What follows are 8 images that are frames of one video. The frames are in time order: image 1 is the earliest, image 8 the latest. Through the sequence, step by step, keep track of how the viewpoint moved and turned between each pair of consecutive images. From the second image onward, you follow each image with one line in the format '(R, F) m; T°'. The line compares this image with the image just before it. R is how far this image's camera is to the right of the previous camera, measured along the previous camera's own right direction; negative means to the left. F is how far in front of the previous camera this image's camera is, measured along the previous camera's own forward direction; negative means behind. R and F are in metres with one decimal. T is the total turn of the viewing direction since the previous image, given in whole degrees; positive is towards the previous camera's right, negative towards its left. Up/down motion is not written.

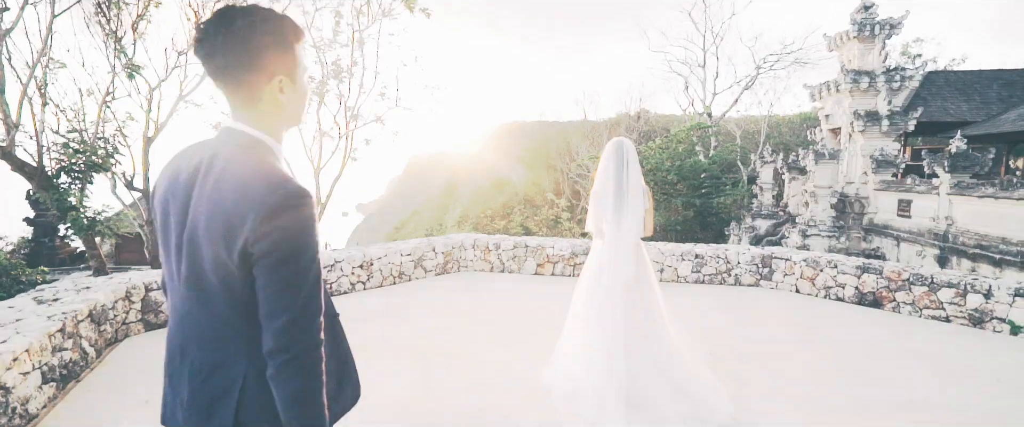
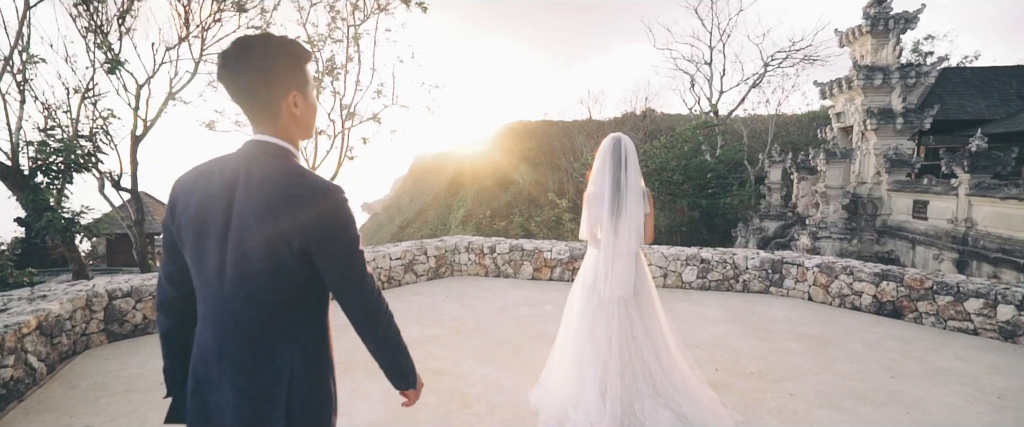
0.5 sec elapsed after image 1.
(+0.1, +0.3) m; 0°
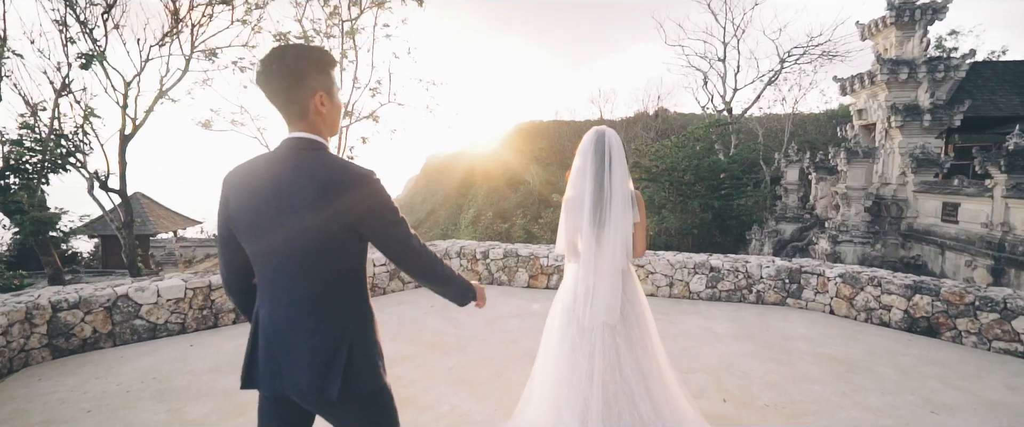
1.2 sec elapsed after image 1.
(+0.1, +0.4) m; -1°
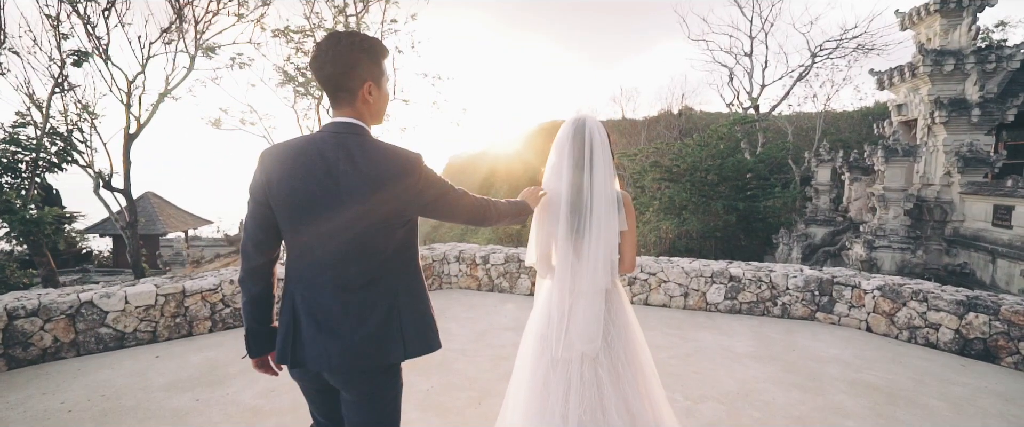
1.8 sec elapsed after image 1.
(+0.2, +0.4) m; -2°
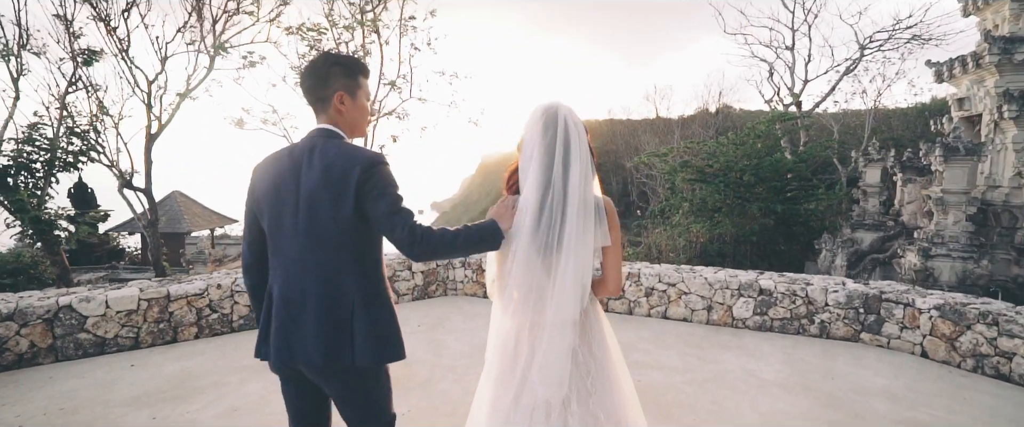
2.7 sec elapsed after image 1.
(+0.2, +0.4) m; -3°
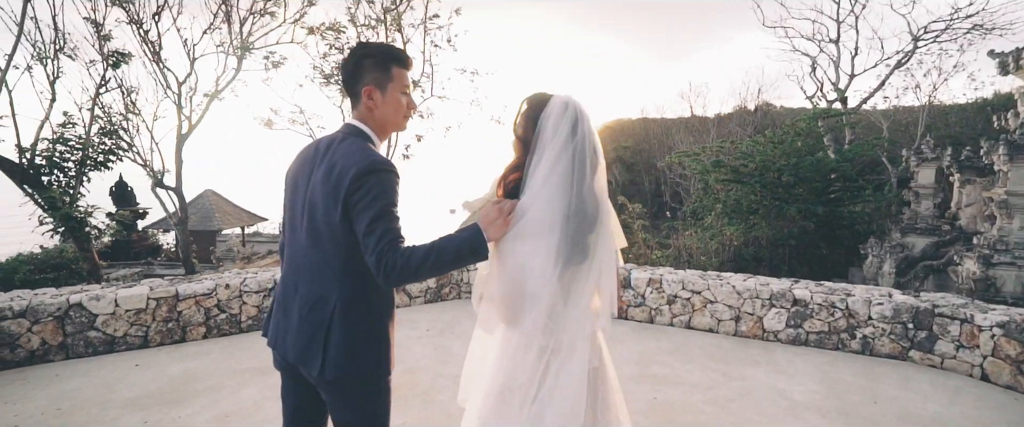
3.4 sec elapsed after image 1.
(+0.1, +0.3) m; -3°
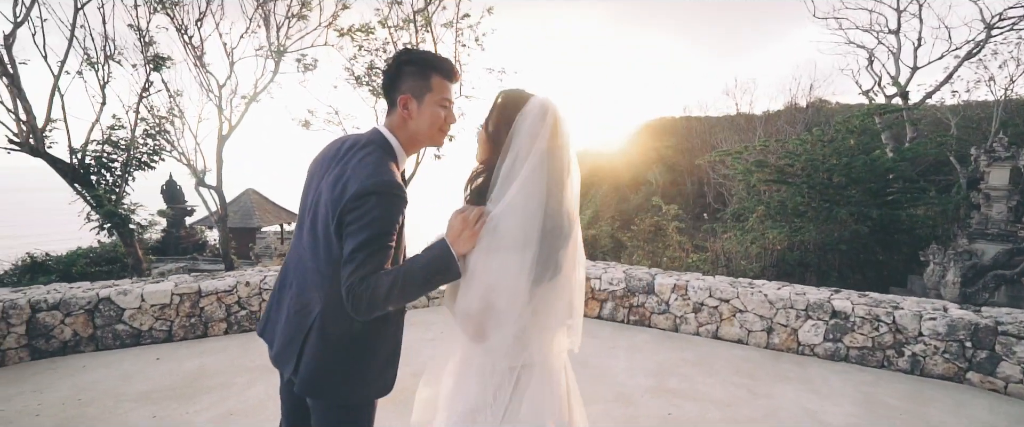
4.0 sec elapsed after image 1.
(+0.1, +0.2) m; -4°
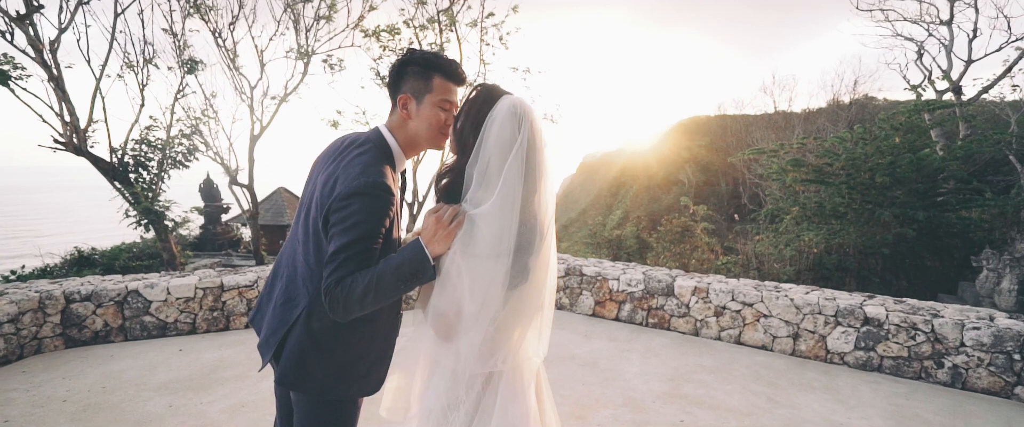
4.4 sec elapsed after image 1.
(+0.1, +0.1) m; -3°
